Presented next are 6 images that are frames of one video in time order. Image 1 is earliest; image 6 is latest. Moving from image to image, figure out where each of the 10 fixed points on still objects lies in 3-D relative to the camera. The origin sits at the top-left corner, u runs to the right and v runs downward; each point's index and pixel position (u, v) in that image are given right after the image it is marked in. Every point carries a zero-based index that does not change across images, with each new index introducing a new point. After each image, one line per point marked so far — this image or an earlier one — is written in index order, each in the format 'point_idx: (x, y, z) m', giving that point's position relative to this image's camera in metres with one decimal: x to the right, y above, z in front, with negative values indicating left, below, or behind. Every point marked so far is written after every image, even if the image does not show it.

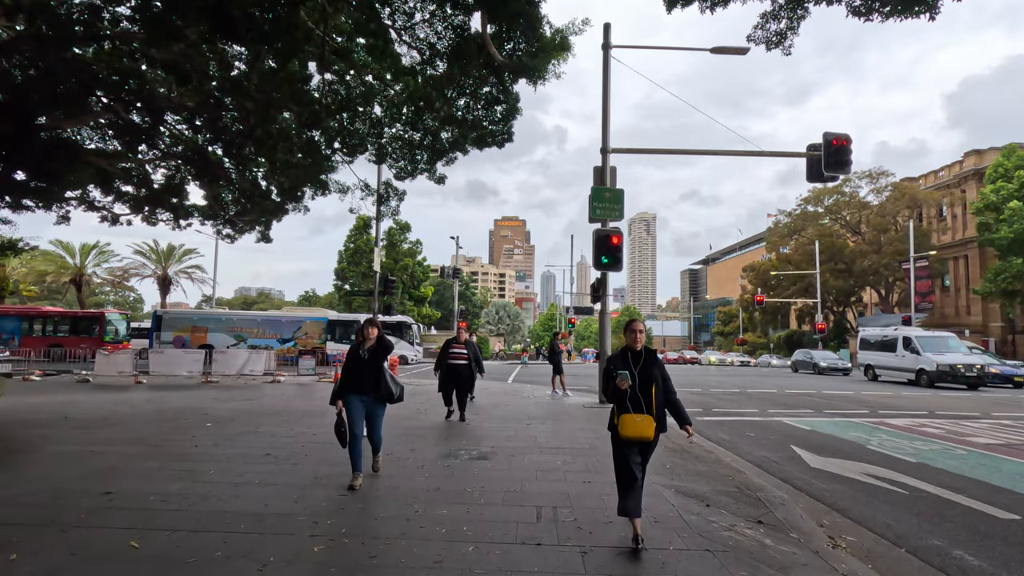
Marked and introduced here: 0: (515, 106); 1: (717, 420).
0: (+0.2, +4.1, +12.8) m
1: (+3.8, -2.5, +9.8) m
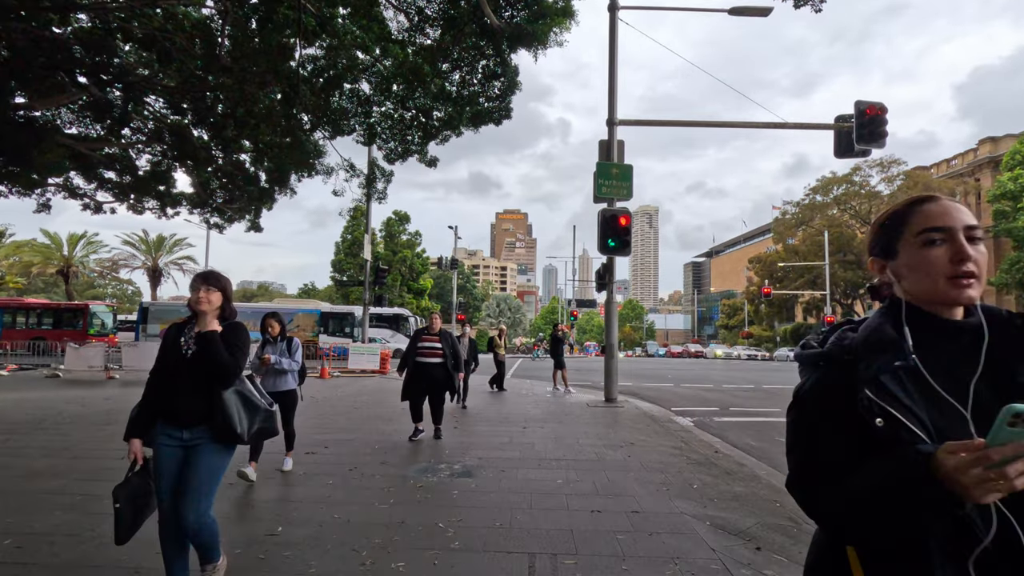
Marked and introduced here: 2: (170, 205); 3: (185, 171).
0: (+0.1, +4.4, +11.6) m
1: (+3.7, -2.2, +8.8) m
2: (-12.1, +2.8, +19.2) m
3: (-10.5, +3.8, +17.6) m
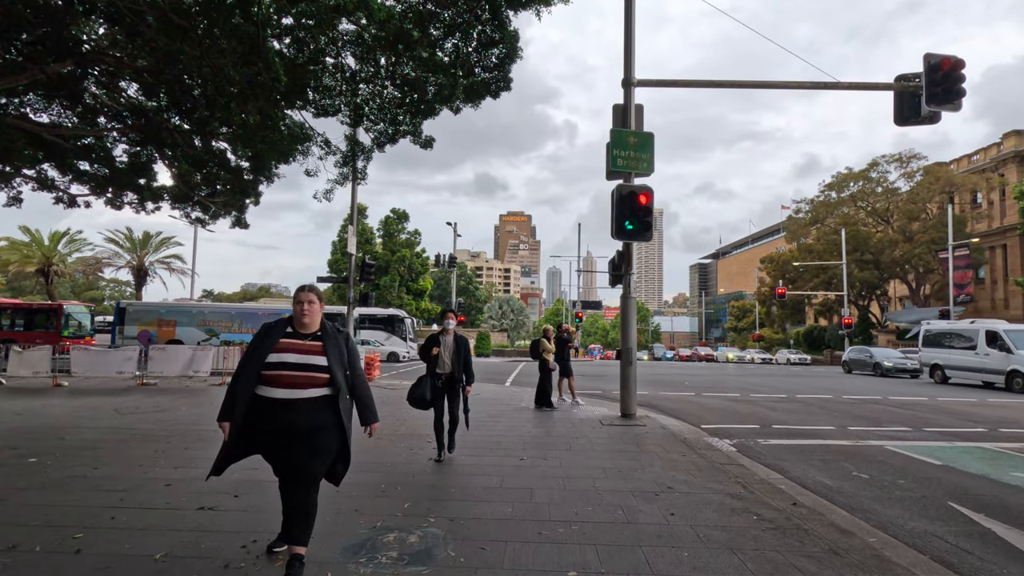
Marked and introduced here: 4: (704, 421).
0: (+0.1, +4.5, +9.9) m
1: (+3.6, -2.1, +7.0) m
2: (-12.1, +2.9, +17.5) m
3: (-10.5, +3.8, +15.9) m
4: (+3.2, -2.2, +9.0) m
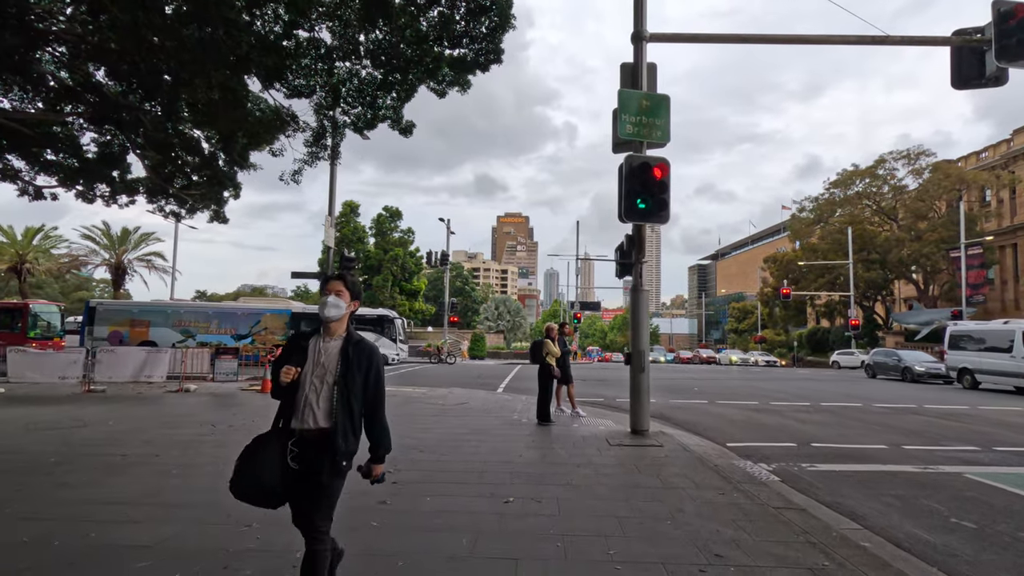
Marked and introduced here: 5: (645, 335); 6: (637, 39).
0: (-0.1, +4.6, +8.5) m
1: (+3.5, -2.0, +5.6) m
2: (-12.2, +3.0, +16.1) m
3: (-10.7, +3.9, +14.5) m
4: (+3.1, -2.1, +7.6) m
5: (+1.8, -0.6, +7.3) m
6: (+1.8, +3.6, +7.6) m
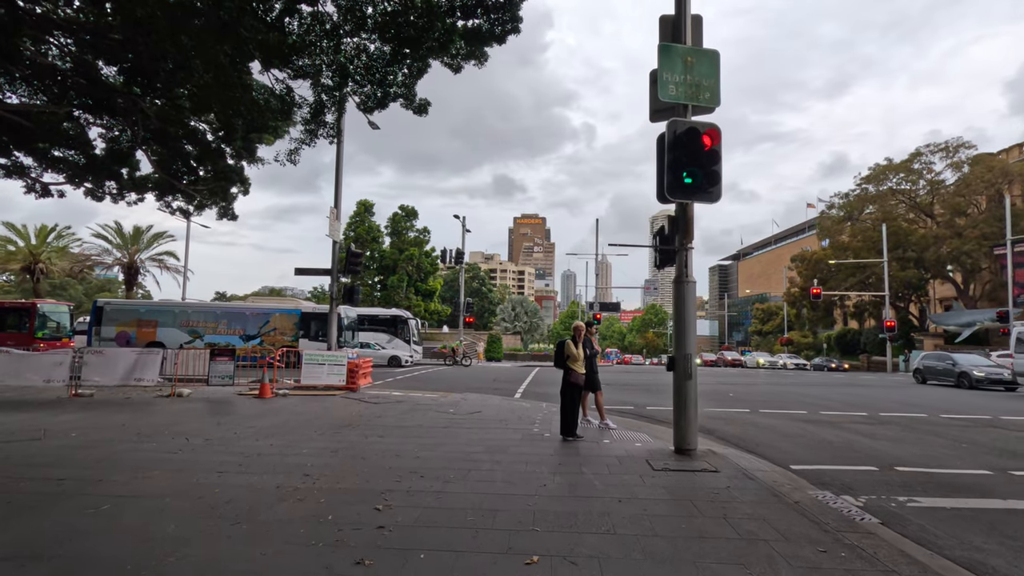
0: (+0.2, +4.7, +7.4) m
1: (+3.7, -1.9, +4.3) m
2: (-11.7, +3.0, +15.3) m
3: (-10.2, +4.0, +13.7) m
4: (+3.3, -2.0, +6.3) m
5: (+2.1, -0.5, +6.2) m
6: (+2.0, +3.7, +6.5) m
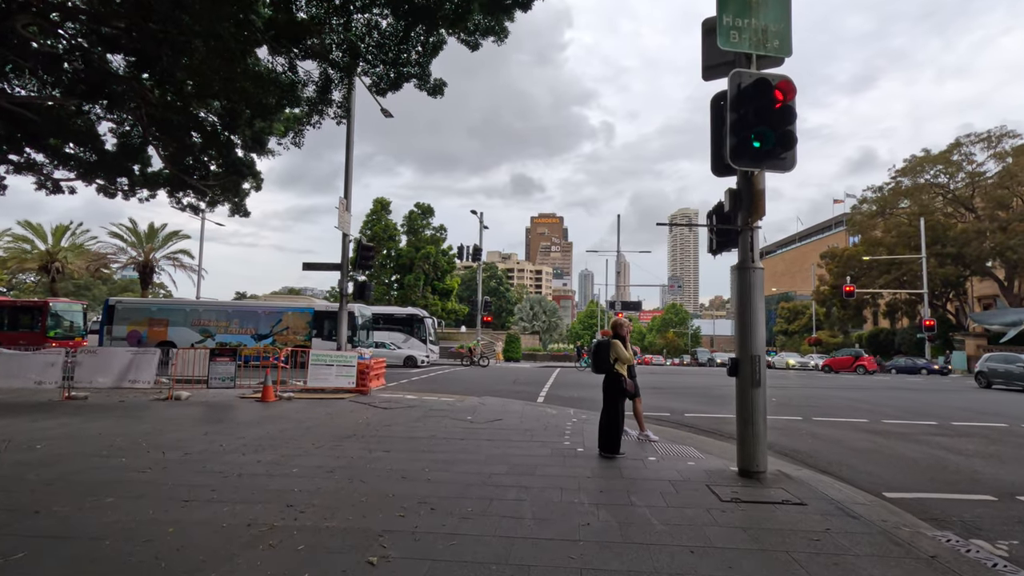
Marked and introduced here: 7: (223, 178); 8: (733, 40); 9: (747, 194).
0: (+0.5, +4.8, +6.4) m
1: (+3.9, -1.7, +3.2) m
2: (-11.2, +3.1, +14.7) m
3: (-9.7, +4.1, +13.0) m
4: (+3.6, -1.9, +5.2) m
5: (+2.3, -0.4, +5.1) m
6: (+2.3, +3.8, +5.4) m
7: (-7.4, +2.9, +13.6) m
8: (+2.1, +2.4, +5.1) m
9: (+2.3, +0.9, +5.3) m
